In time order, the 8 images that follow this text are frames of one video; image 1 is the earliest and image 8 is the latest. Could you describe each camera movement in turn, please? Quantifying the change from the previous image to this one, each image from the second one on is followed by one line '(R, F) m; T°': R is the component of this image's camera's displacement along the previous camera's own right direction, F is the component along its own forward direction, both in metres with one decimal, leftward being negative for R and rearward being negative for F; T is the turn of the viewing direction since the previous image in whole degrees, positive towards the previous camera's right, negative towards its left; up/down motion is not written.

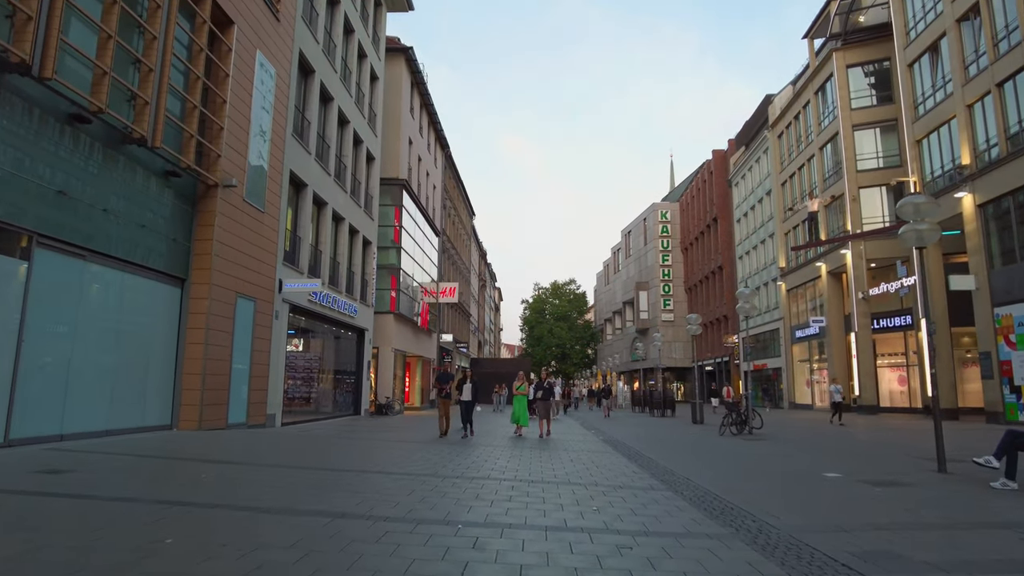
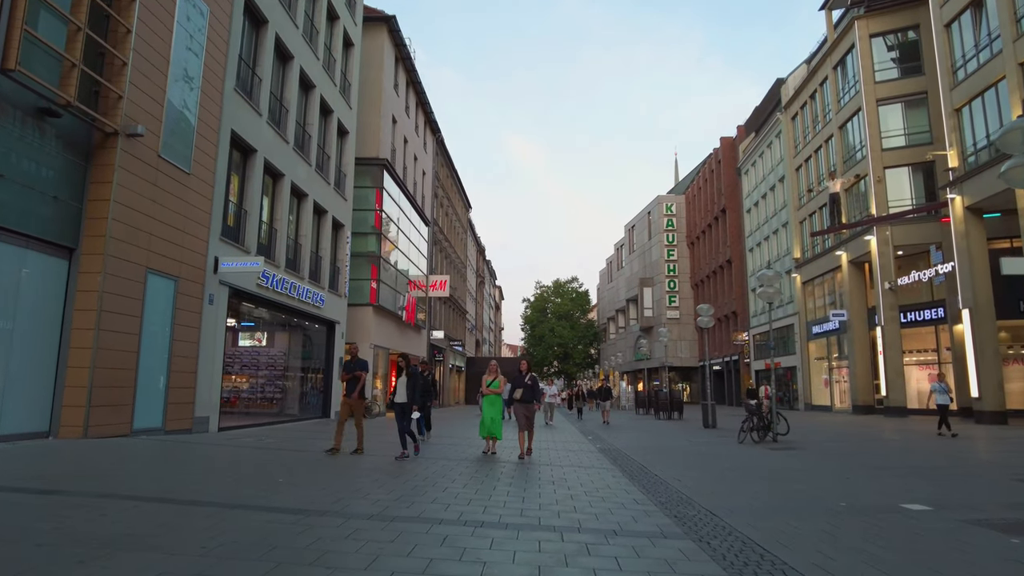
(+0.5, +2.7) m; 0°
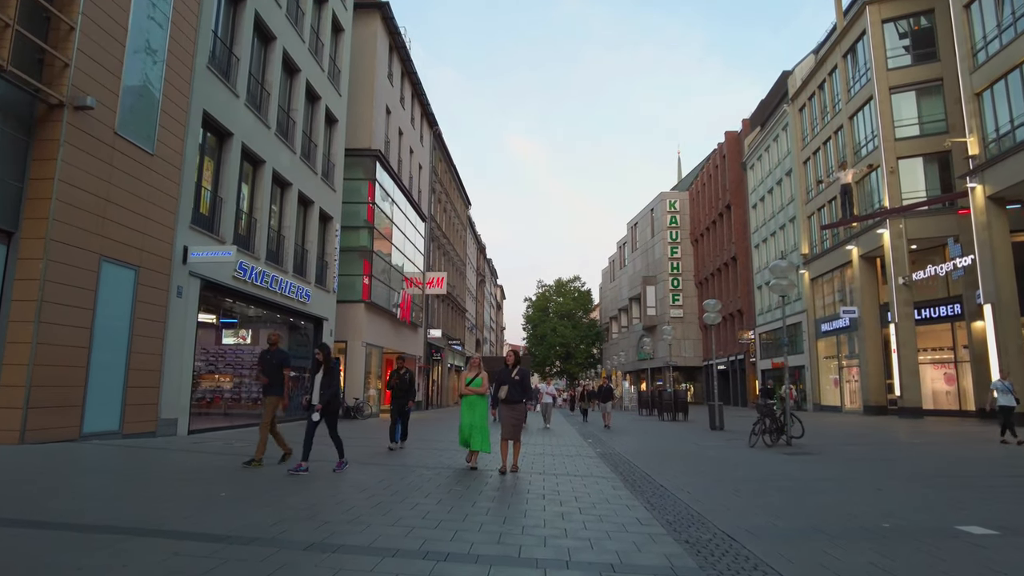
(+0.2, +1.1) m; 0°
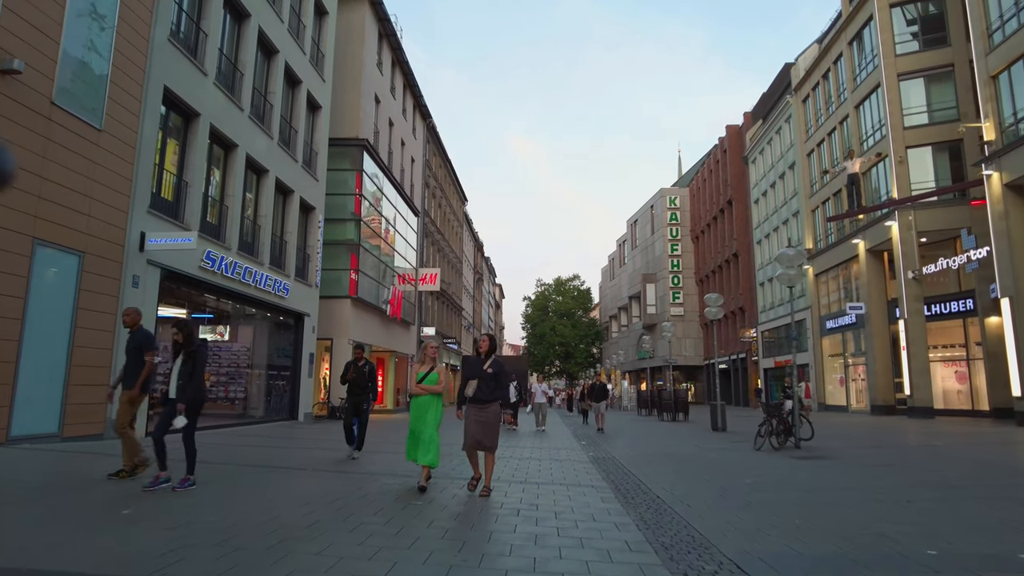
(+0.3, +1.1) m; 0°
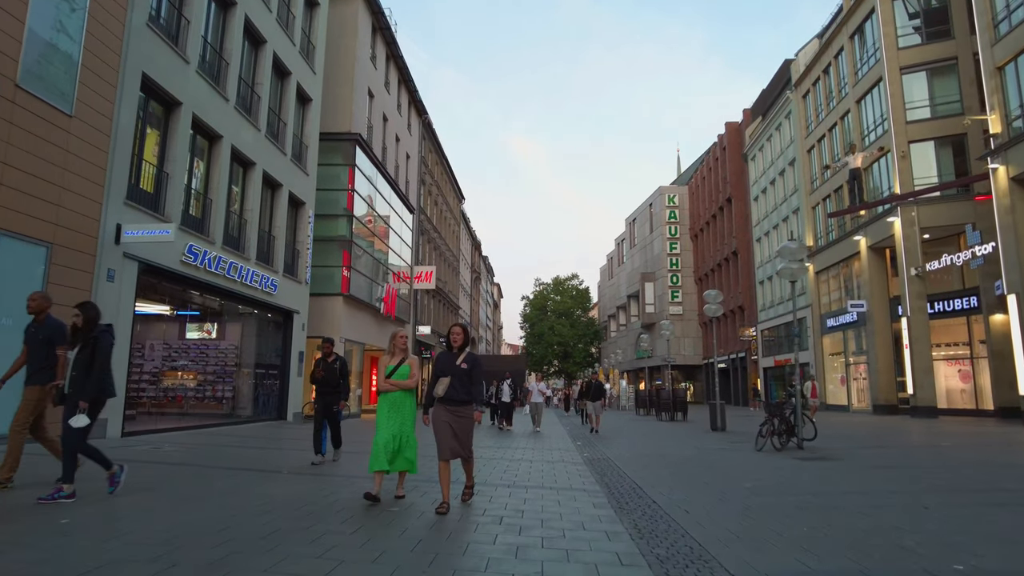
(+0.1, +0.5) m; 0°
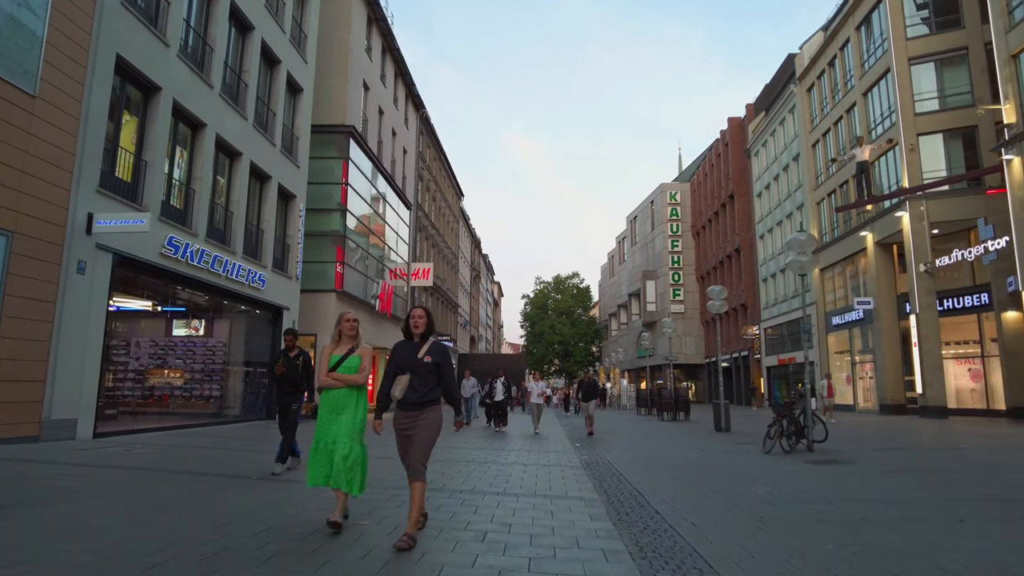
(+0.1, +0.6) m; 0°
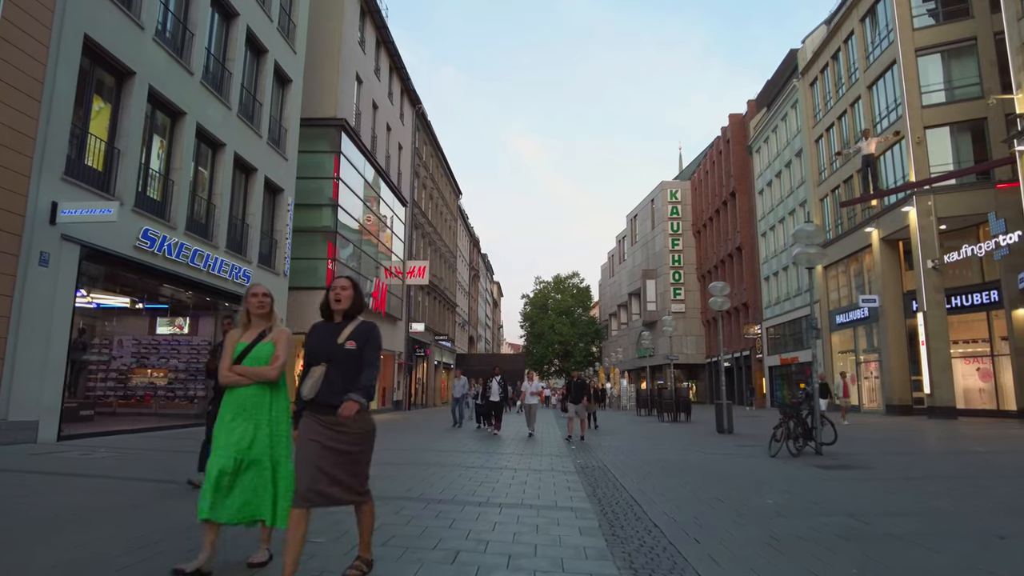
(+0.2, +0.7) m; 0°
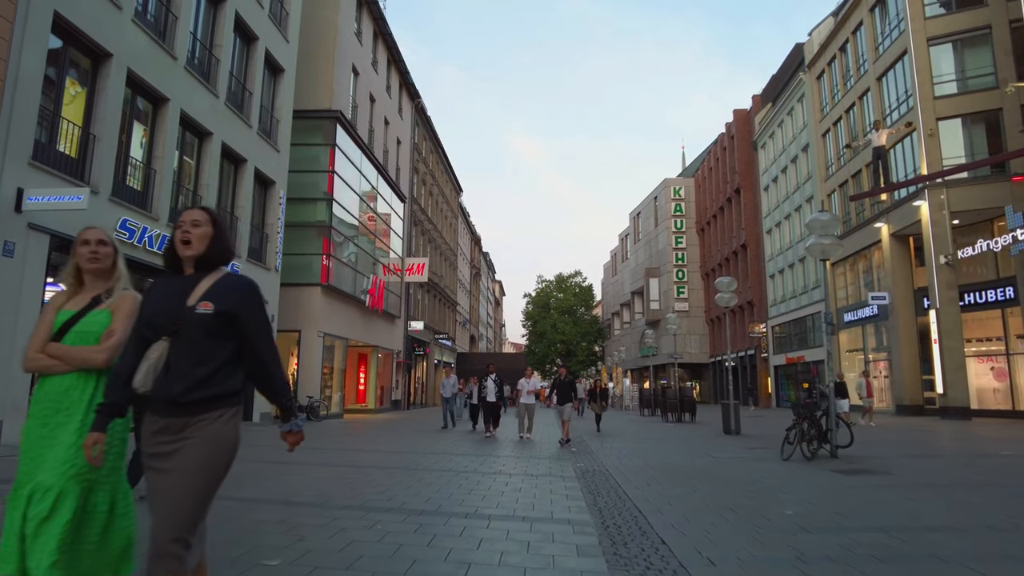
(+0.1, +0.7) m; 0°
